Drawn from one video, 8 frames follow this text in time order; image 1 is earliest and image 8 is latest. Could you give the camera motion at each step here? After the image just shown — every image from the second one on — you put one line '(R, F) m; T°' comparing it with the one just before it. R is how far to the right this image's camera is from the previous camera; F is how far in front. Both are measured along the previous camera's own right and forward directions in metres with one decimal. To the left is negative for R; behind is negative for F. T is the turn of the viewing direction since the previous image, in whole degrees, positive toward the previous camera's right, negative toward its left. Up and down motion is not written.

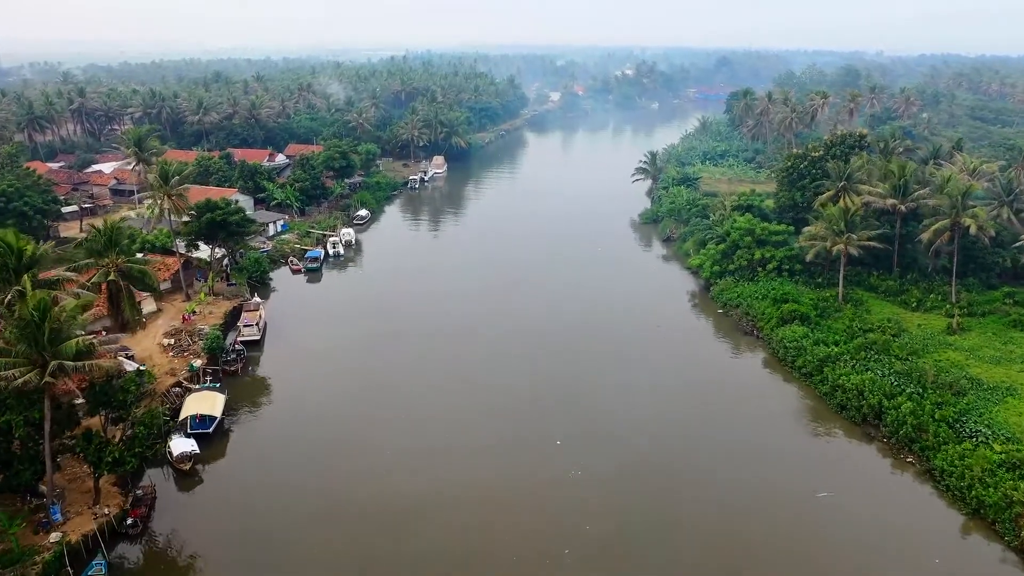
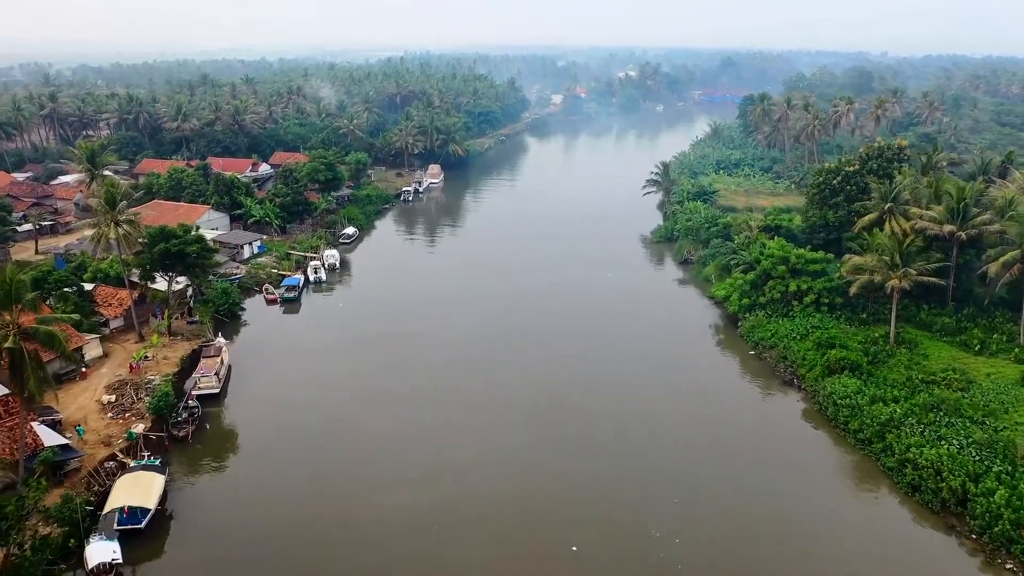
(-0.1, +3.8) m; 0°
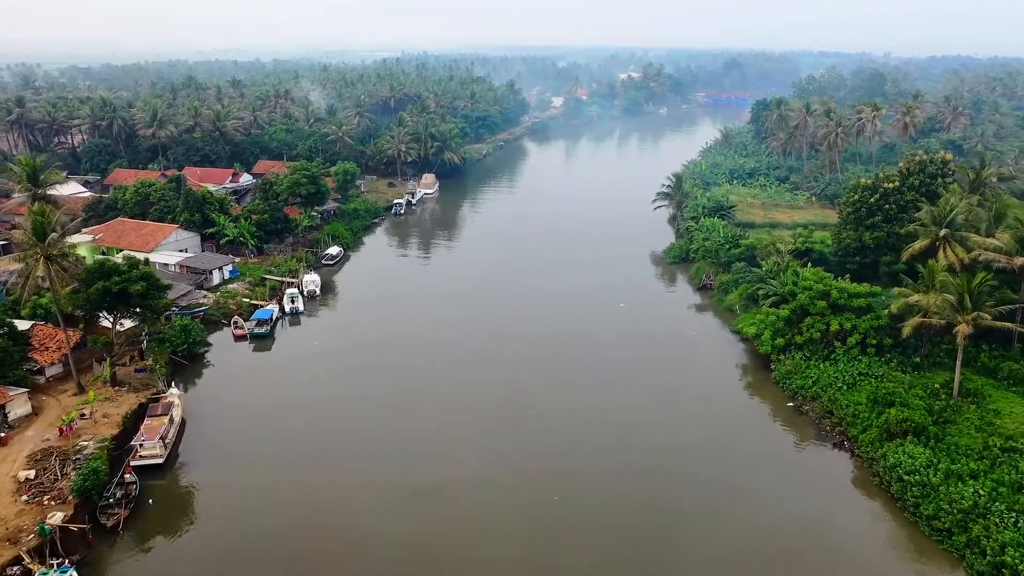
(0.0, +3.6) m; 0°
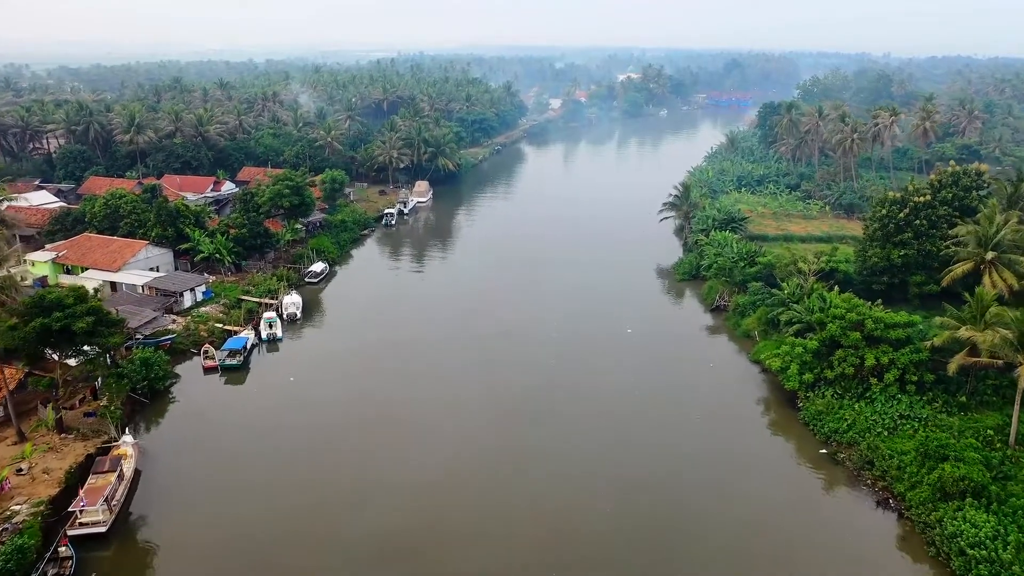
(0.0, +2.5) m; 0°
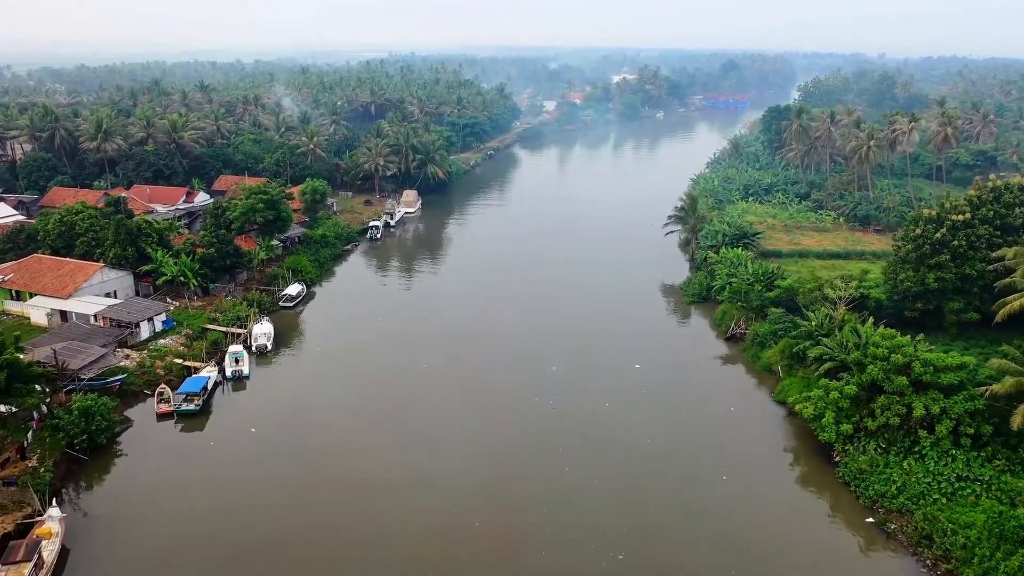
(0.0, +2.9) m; 0°
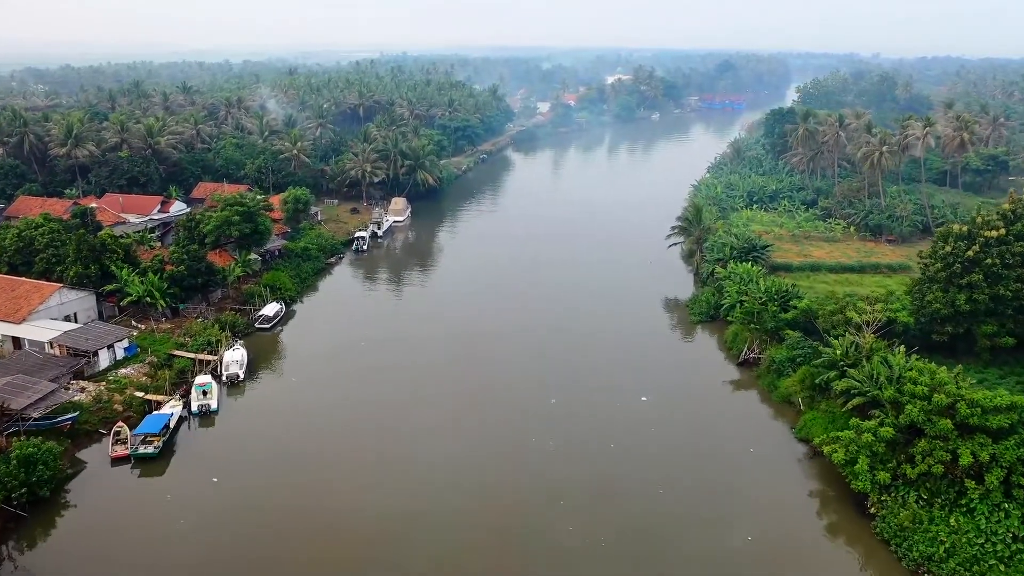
(0.0, +2.2) m; 0°
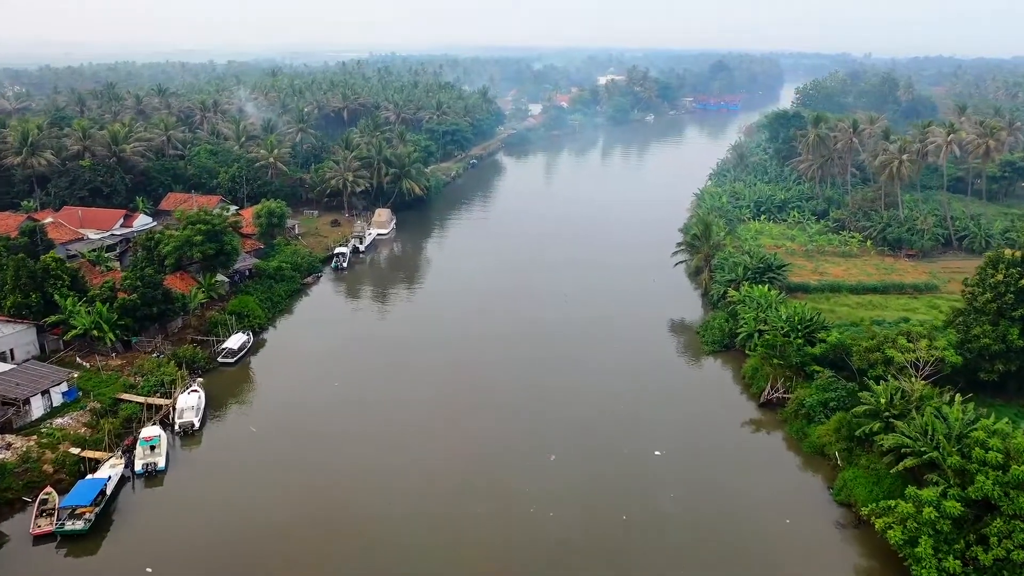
(-0.1, +2.9) m; +1°
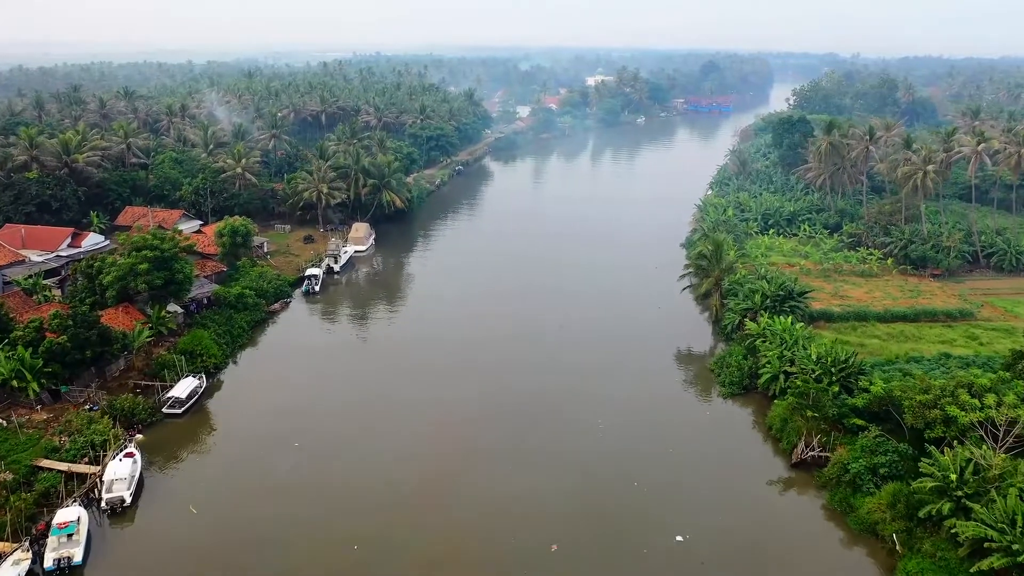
(-0.1, +3.3) m; +1°
